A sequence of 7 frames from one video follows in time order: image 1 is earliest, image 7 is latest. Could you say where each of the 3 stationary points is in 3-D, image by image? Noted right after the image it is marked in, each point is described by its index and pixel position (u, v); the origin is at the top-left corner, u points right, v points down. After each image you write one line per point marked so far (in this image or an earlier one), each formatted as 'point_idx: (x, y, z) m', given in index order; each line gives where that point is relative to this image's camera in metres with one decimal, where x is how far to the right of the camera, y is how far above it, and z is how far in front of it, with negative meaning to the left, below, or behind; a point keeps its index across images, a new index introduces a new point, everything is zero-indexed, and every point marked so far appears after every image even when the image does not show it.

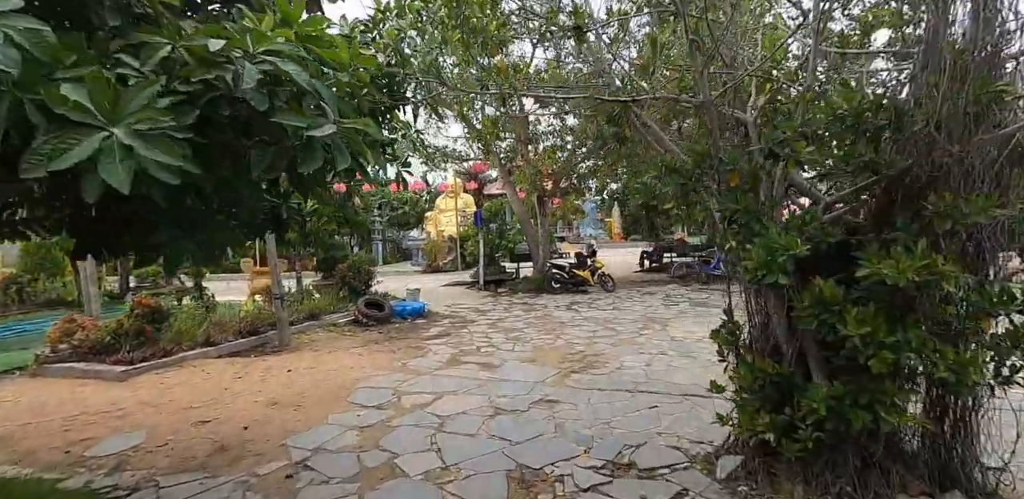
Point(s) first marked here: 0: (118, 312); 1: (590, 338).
0: (-4.2, -0.7, +6.0) m
1: (+0.8, -0.9, +6.0) m
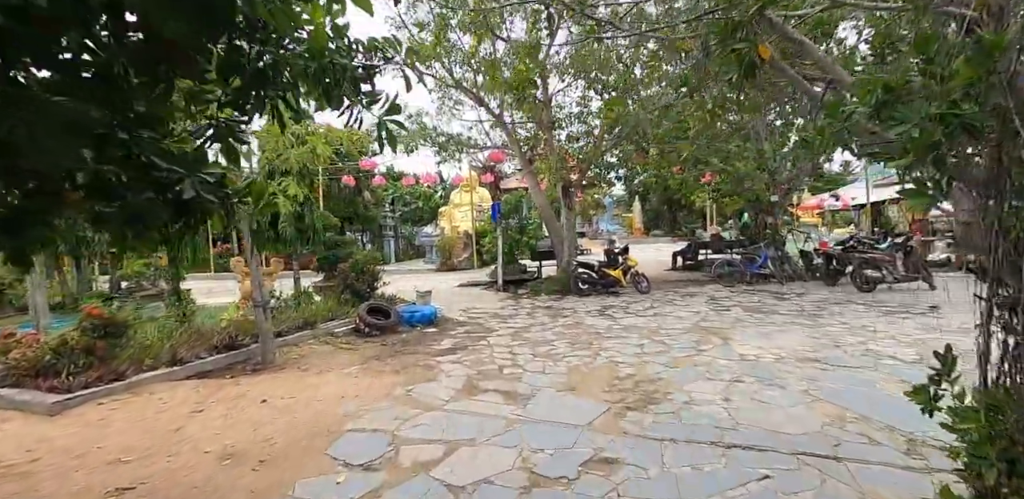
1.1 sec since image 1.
0: (-4.0, -0.7, +5.0) m
1: (+1.1, -0.9, +4.9) m
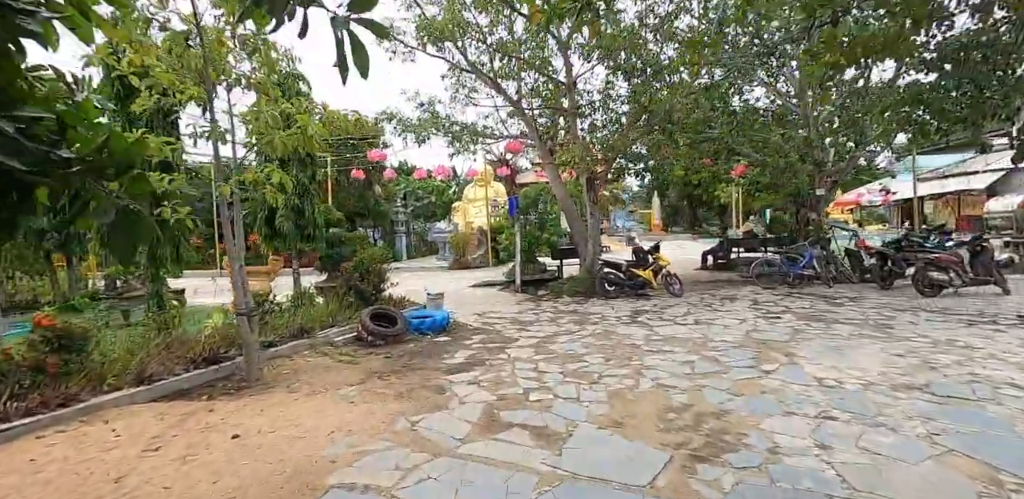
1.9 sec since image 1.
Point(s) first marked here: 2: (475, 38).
0: (-3.8, -0.7, +4.3) m
1: (+1.3, -0.9, +4.1) m
2: (-0.6, +3.4, +9.1) m
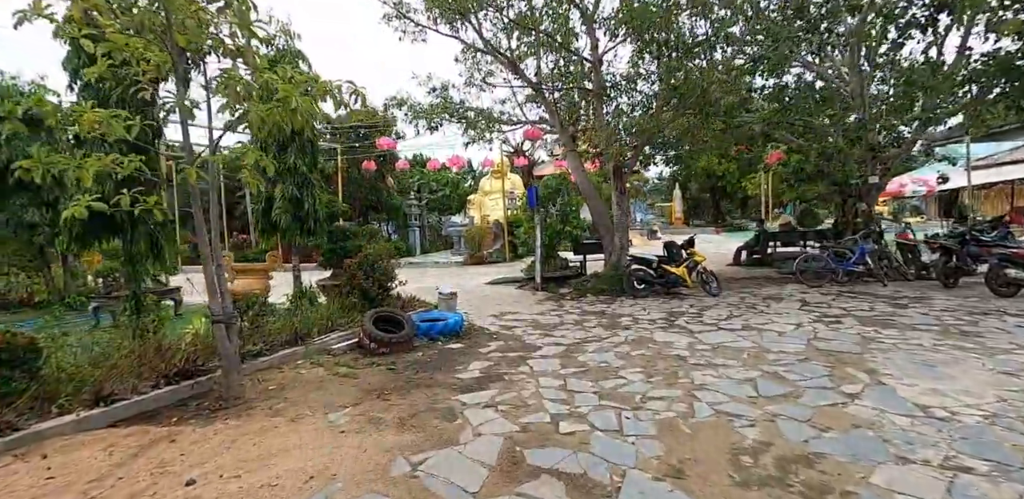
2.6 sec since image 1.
0: (-3.6, -0.6, +3.7) m
1: (+1.4, -0.9, +3.3) m
2: (-0.3, +3.5, +8.3) m
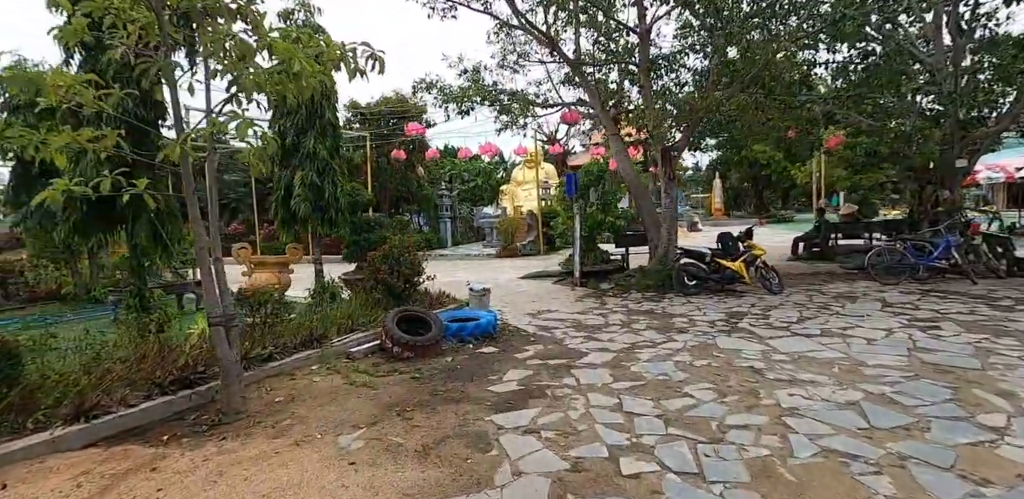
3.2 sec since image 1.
0: (-3.4, -0.6, +3.3) m
1: (+1.7, -0.9, +2.6) m
2: (+0.2, +3.6, +7.7) m
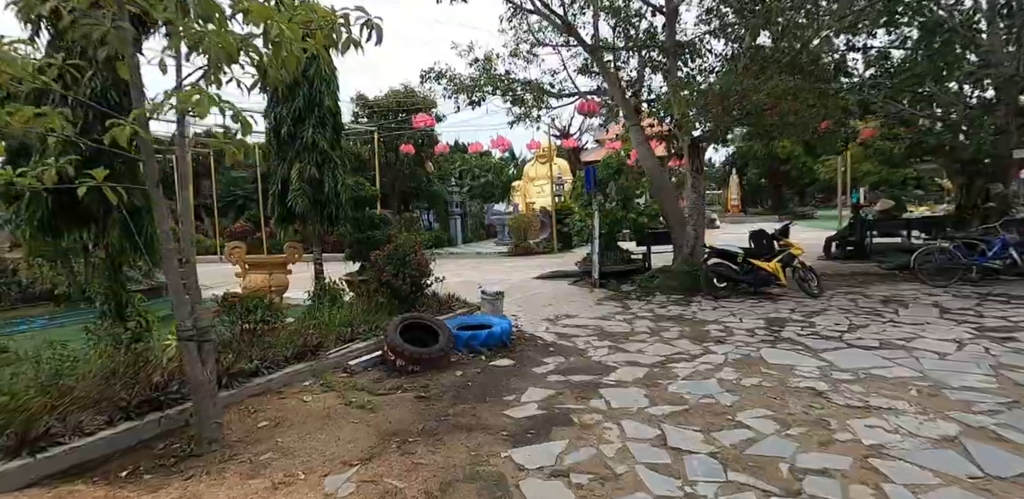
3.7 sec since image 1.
0: (-3.2, -0.6, +2.8) m
1: (+1.8, -0.9, +2.1) m
2: (+0.4, +3.6, +7.1) m
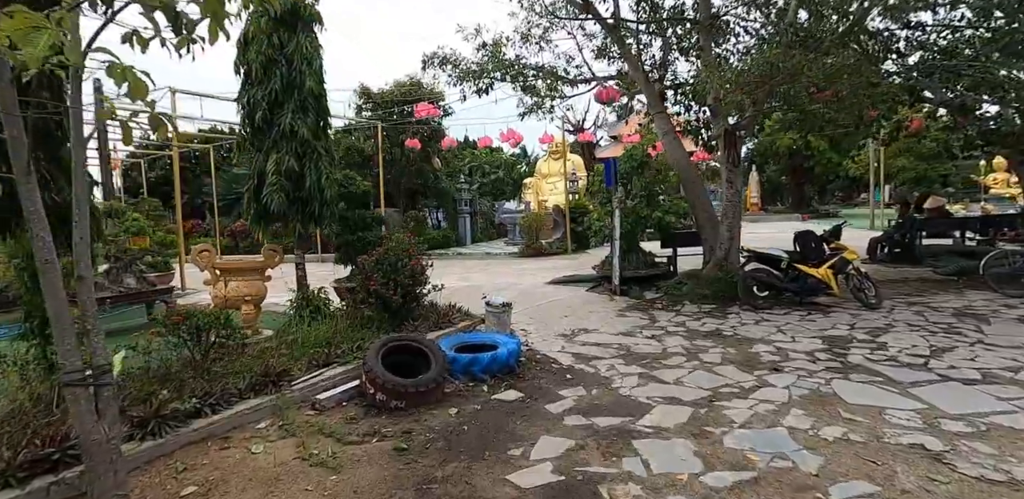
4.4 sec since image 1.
0: (-3.2, -0.6, +2.1) m
1: (+1.8, -0.9, +1.2) m
2: (+0.5, +3.6, +6.3) m
